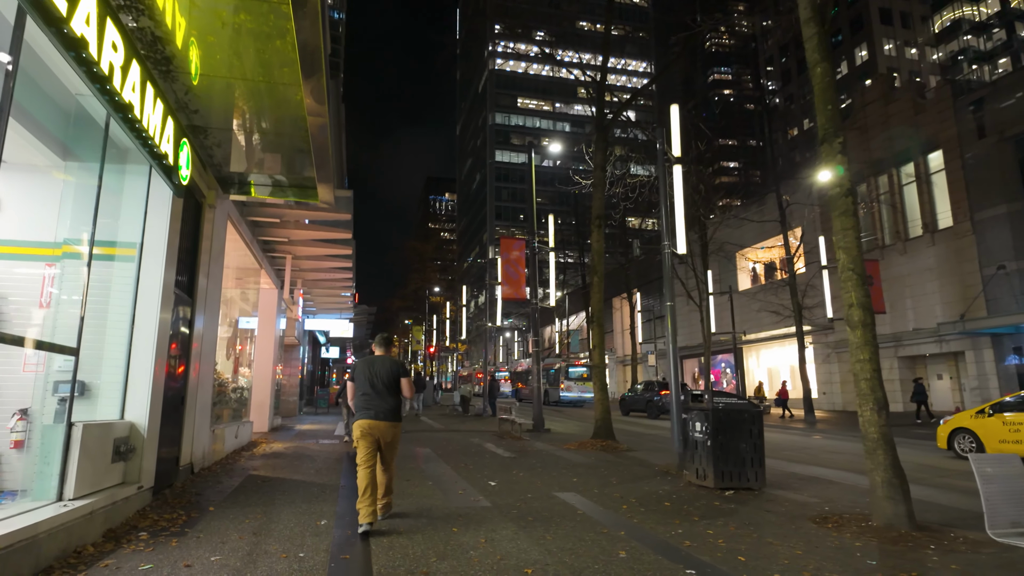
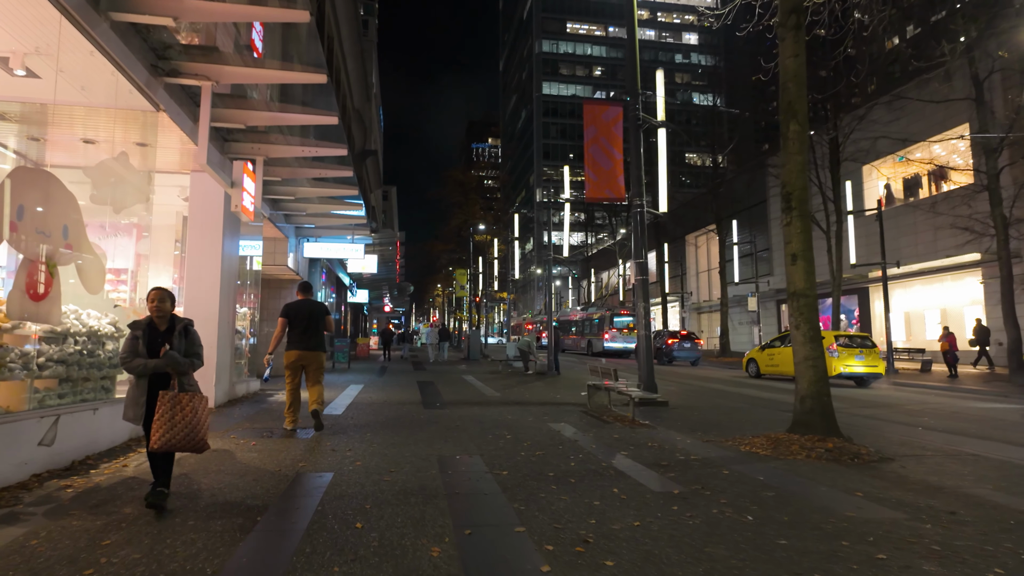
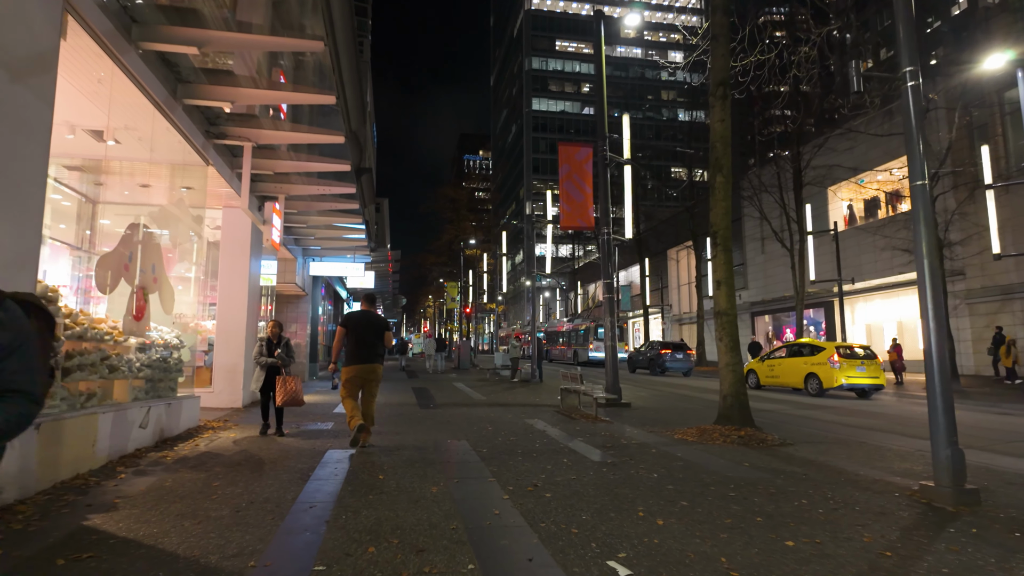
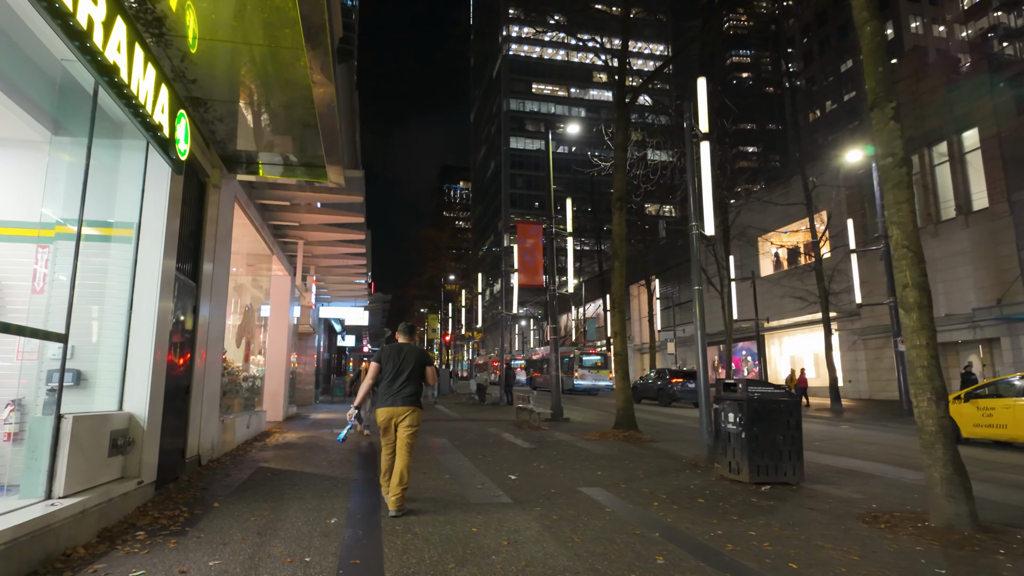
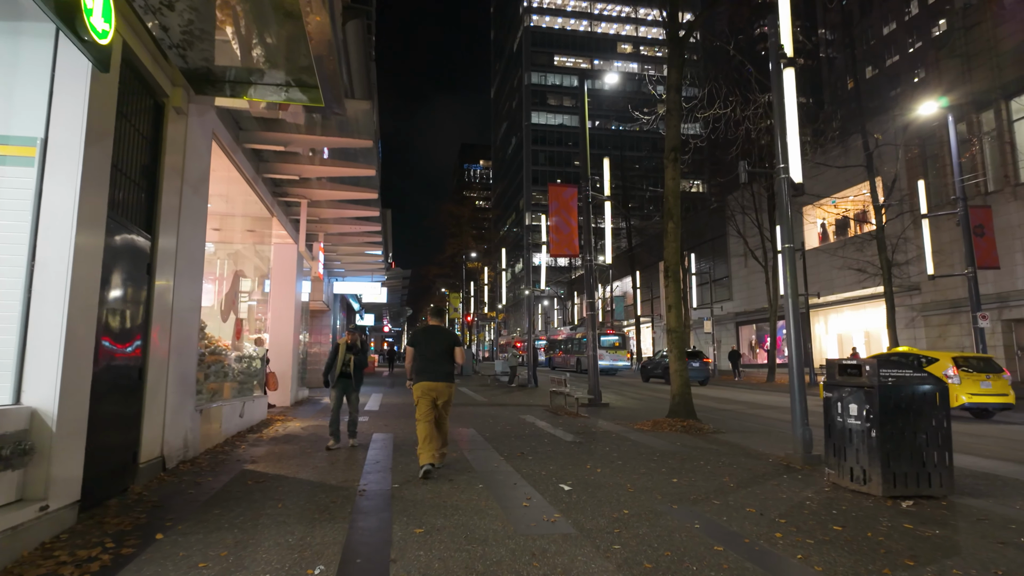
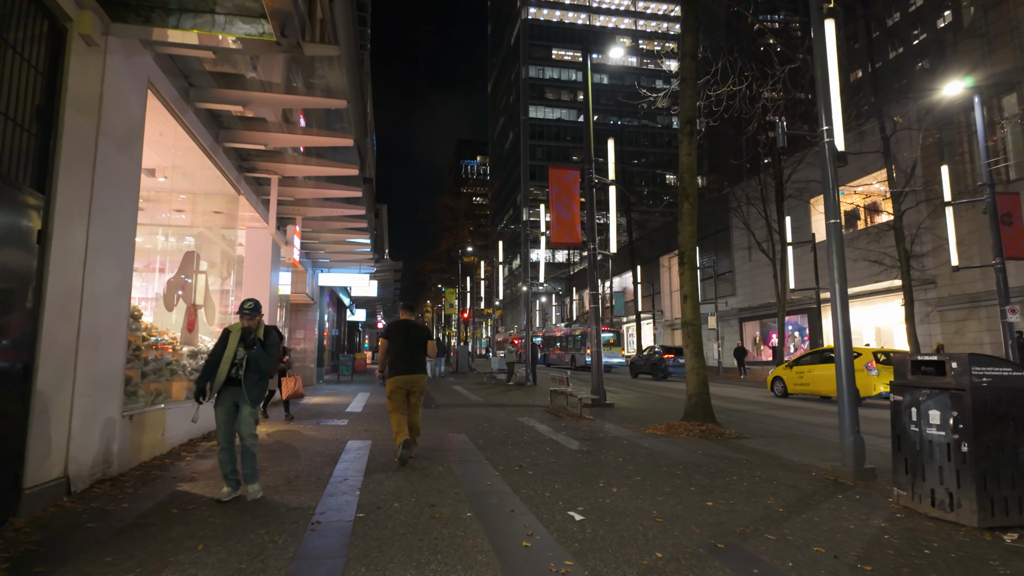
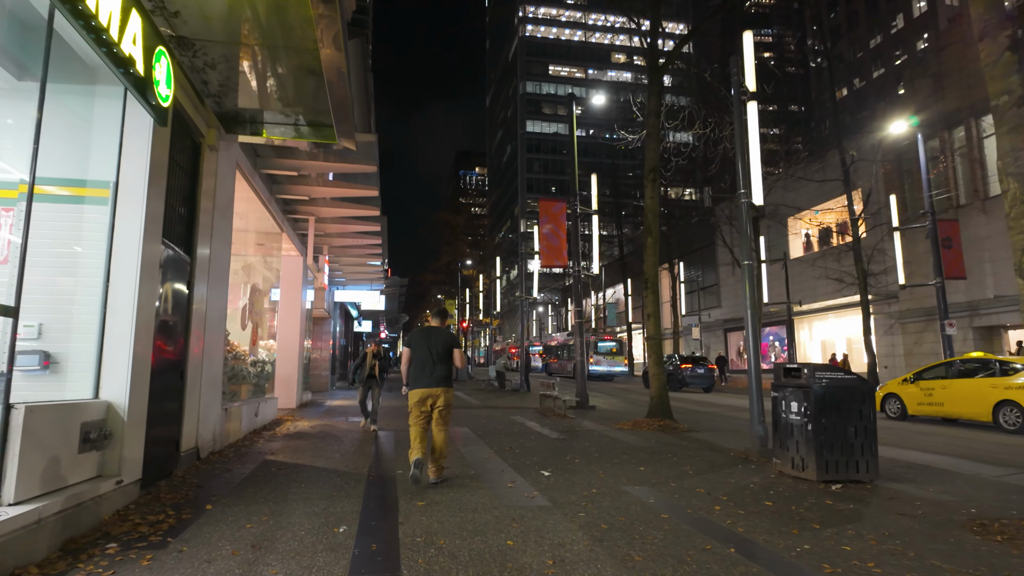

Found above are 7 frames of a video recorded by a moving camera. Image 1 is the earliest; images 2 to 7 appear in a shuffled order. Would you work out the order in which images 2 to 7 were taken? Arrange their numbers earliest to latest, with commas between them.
4, 7, 5, 6, 3, 2
